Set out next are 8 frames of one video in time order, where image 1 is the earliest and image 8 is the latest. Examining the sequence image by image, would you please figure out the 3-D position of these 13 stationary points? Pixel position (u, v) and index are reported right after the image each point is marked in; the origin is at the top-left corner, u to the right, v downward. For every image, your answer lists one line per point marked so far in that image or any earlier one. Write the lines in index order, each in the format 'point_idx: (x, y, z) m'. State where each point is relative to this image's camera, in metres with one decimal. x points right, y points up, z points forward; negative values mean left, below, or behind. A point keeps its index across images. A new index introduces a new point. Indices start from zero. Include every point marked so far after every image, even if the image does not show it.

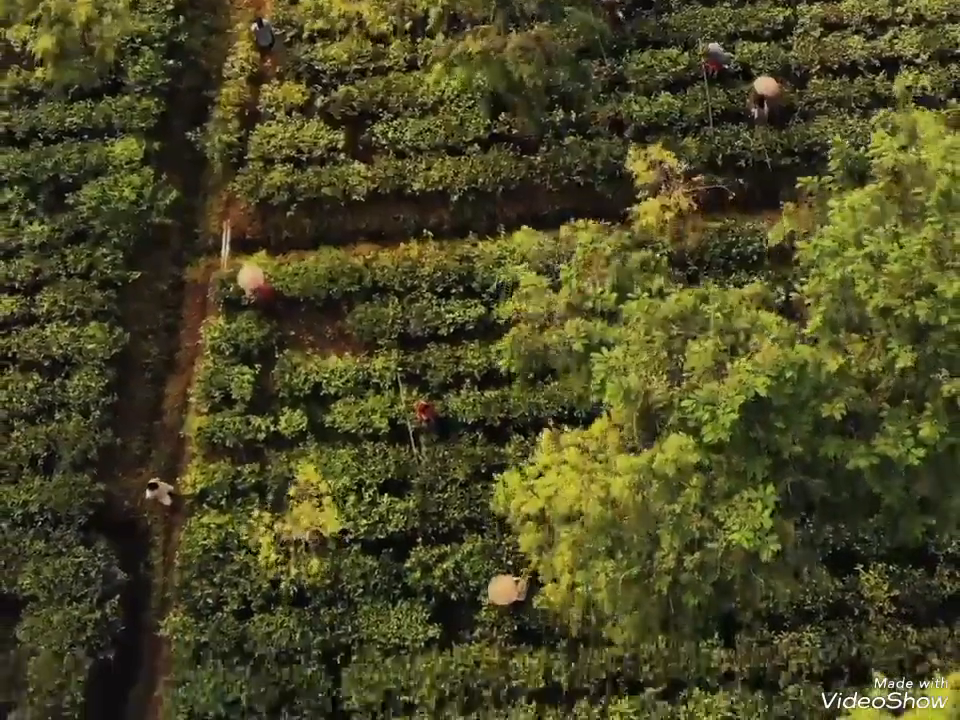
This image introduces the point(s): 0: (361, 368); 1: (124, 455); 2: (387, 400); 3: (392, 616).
0: (-1.6, -0.1, +13.9) m
1: (-4.7, -1.2, +14.0) m
2: (-1.2, -0.6, +13.7) m
3: (-1.1, -3.2, +12.9) m
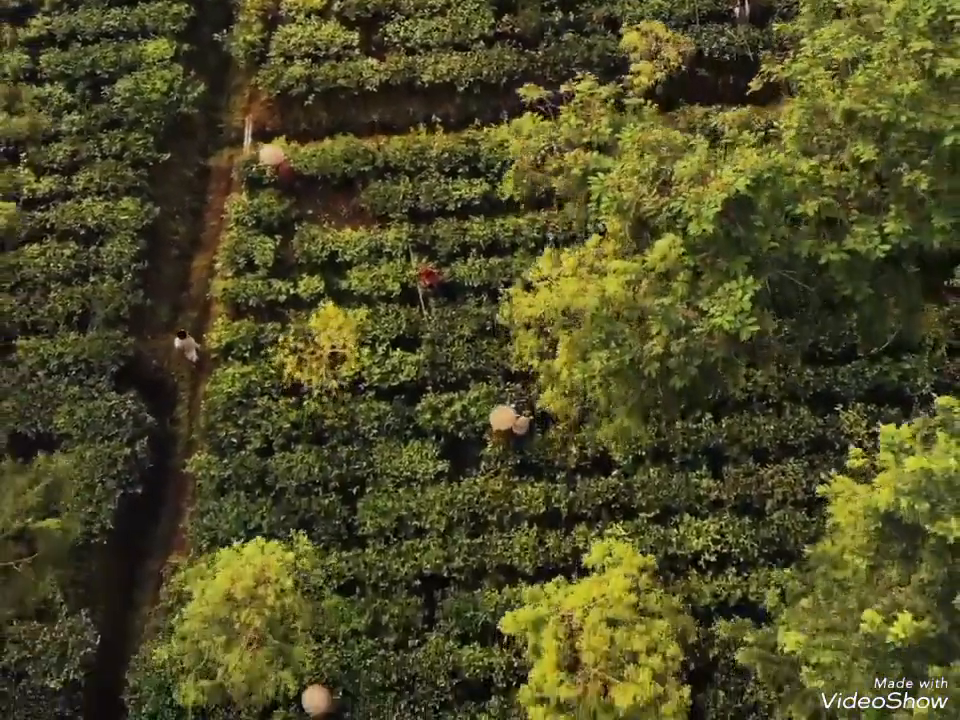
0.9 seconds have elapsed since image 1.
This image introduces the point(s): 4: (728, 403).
0: (-1.5, +1.7, +14.9) m
1: (-4.6, +0.6, +15.0) m
2: (-1.1, +1.3, +14.8) m
3: (-1.0, -1.2, +13.9) m
4: (+3.3, -0.6, +13.9) m
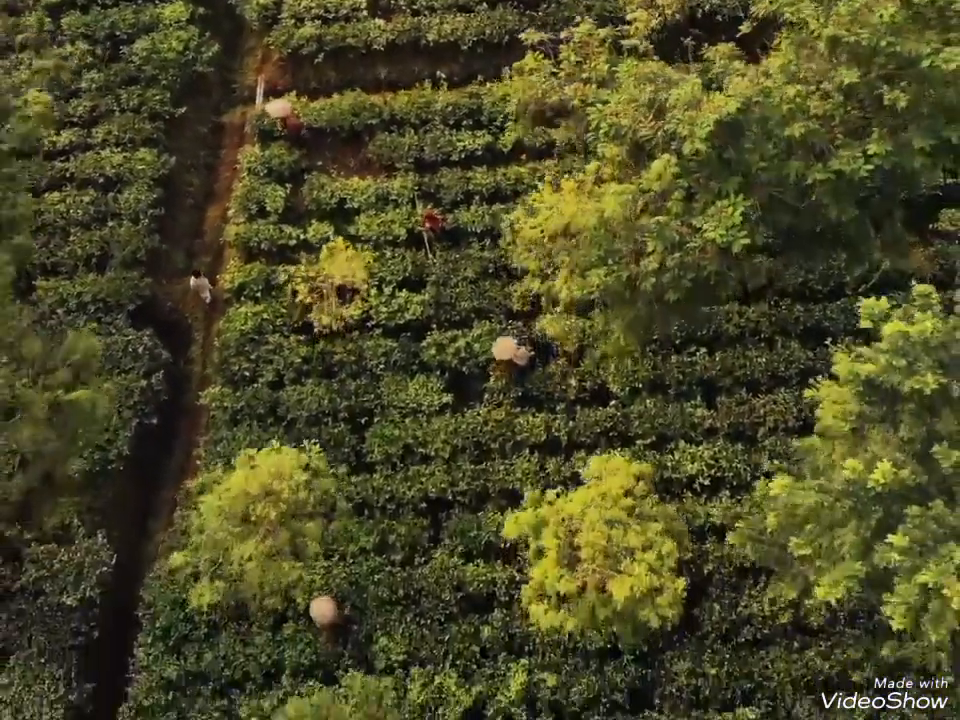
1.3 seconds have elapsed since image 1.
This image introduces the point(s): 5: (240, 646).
0: (-1.5, +2.6, +15.6) m
1: (-4.6, +1.5, +15.6) m
2: (-1.1, +2.1, +15.4) m
3: (-0.9, -0.4, +14.4) m
4: (+3.3, +0.3, +14.5) m
5: (-2.9, -3.5, +12.8) m
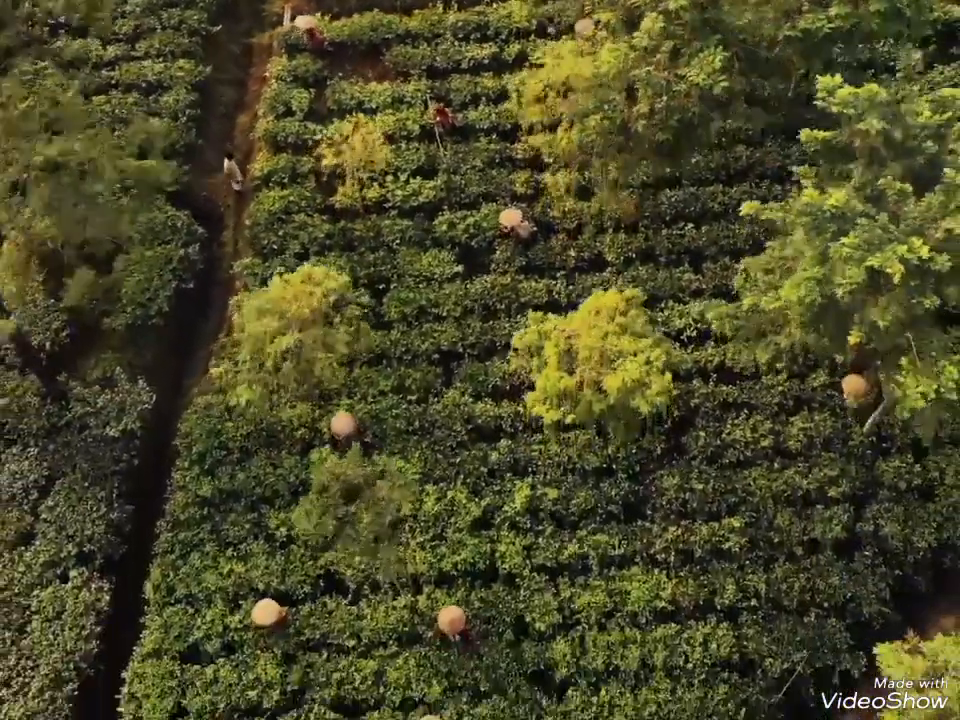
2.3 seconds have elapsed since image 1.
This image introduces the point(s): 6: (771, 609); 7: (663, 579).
0: (-1.4, +4.4, +17.2) m
1: (-4.5, +3.3, +17.1) m
2: (-1.0, +4.0, +16.9) m
3: (-0.8, +1.5, +15.8) m
4: (+3.4, +2.2, +15.9) m
5: (-2.8, -1.4, +14.0) m
6: (+3.6, -3.1, +13.0) m
7: (+2.3, -2.7, +13.2) m
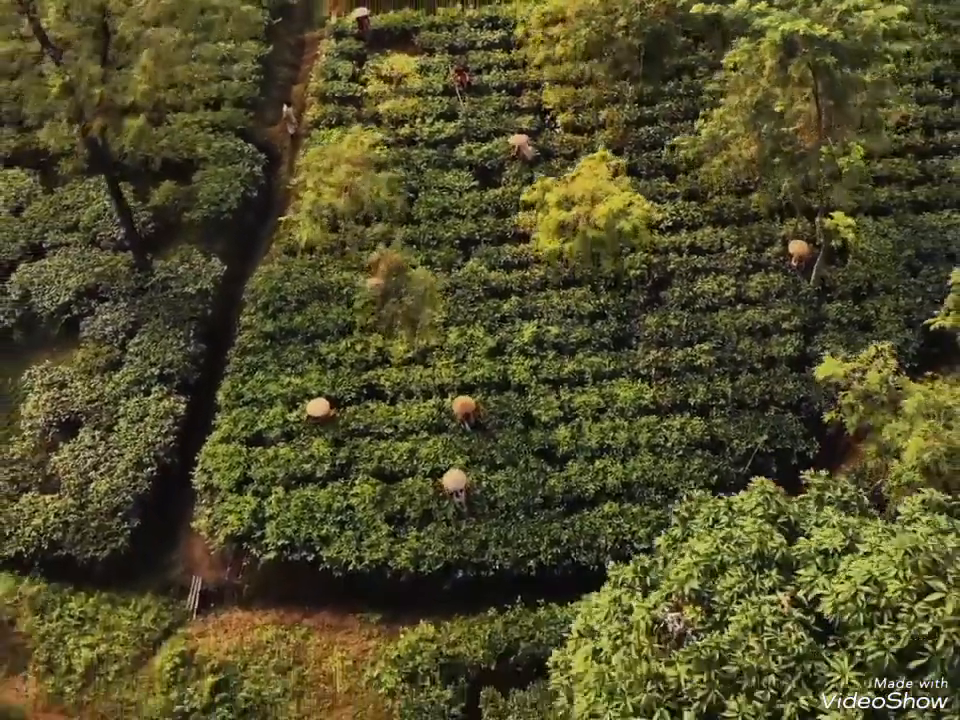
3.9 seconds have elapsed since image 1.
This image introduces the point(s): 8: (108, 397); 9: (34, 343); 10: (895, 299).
0: (-1.1, +6.0, +21.0) m
1: (-4.2, +4.9, +20.8) m
2: (-0.7, +5.6, +20.7) m
3: (-0.6, +3.4, +19.2) m
4: (+3.7, +4.0, +19.4) m
5: (-2.6, +0.8, +17.0) m
6: (+3.8, -0.7, +15.7) m
7: (+2.5, -0.4, +15.9) m
8: (-5.7, -0.6, +16.2) m
9: (-7.3, +0.3, +17.4) m
10: (+6.5, +1.0, +16.7) m
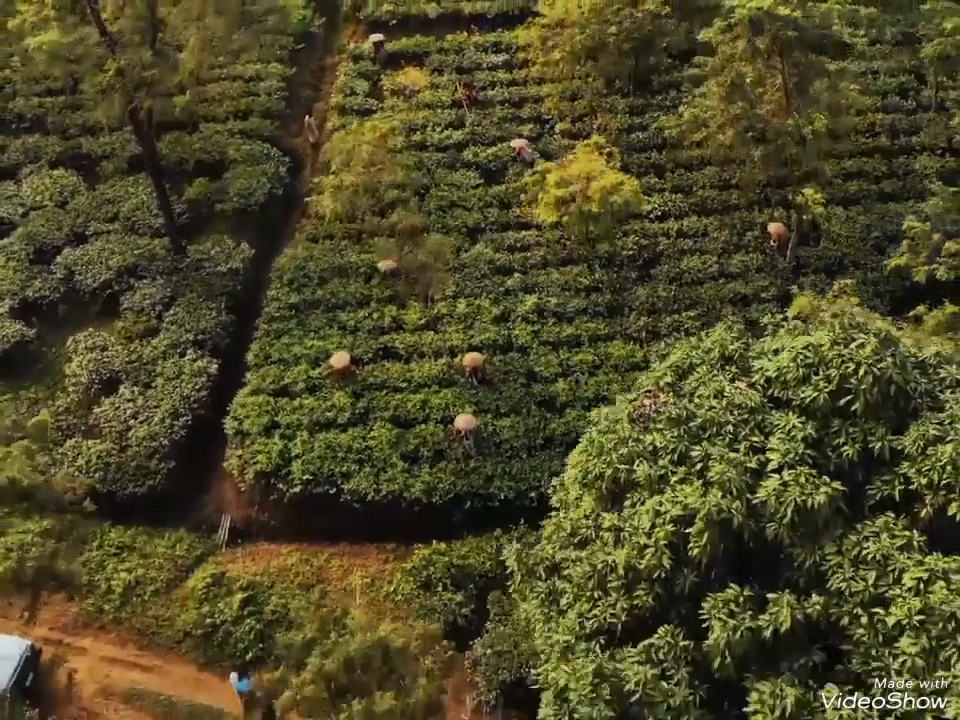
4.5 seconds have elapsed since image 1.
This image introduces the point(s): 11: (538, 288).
0: (-1.0, +6.1, +23.1) m
1: (-4.1, +5.1, +22.7) m
2: (-0.6, +5.8, +22.7) m
3: (-0.5, +3.7, +21.0) m
4: (+3.8, +4.3, +21.3) m
5: (-2.5, +1.3, +18.6) m
6: (+3.9, -0.1, +17.2) m
7: (+2.6, +0.2, +17.5) m
8: (-5.6, 0.0, +17.7) m
9: (-7.2, +0.8, +19.0) m
10: (+6.7, +1.5, +18.3) m
11: (+1.0, +1.3, +18.6) m
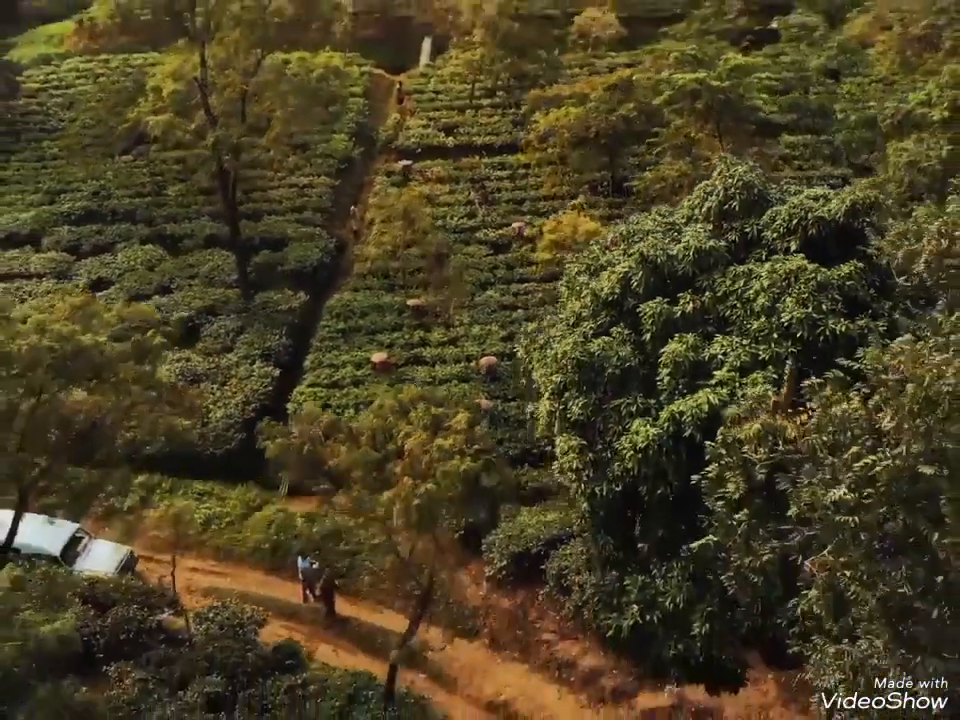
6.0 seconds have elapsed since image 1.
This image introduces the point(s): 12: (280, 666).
0: (-0.8, +4.7, +28.5) m
1: (-3.9, +3.7, +27.9) m
2: (-0.4, +4.4, +28.1) m
3: (-0.2, +2.8, +26.0) m
4: (+4.0, +3.3, +26.4) m
5: (-2.2, +0.9, +23.1) m
6: (+4.1, -0.1, +21.4) m
7: (+2.8, +0.1, +21.7) m
8: (-5.3, -0.1, +22.0) m
9: (-7.0, +0.3, +23.3) m
10: (+6.9, +1.2, +22.8) m
11: (+1.3, +0.9, +23.0) m
12: (-2.7, -4.1, +14.2) m
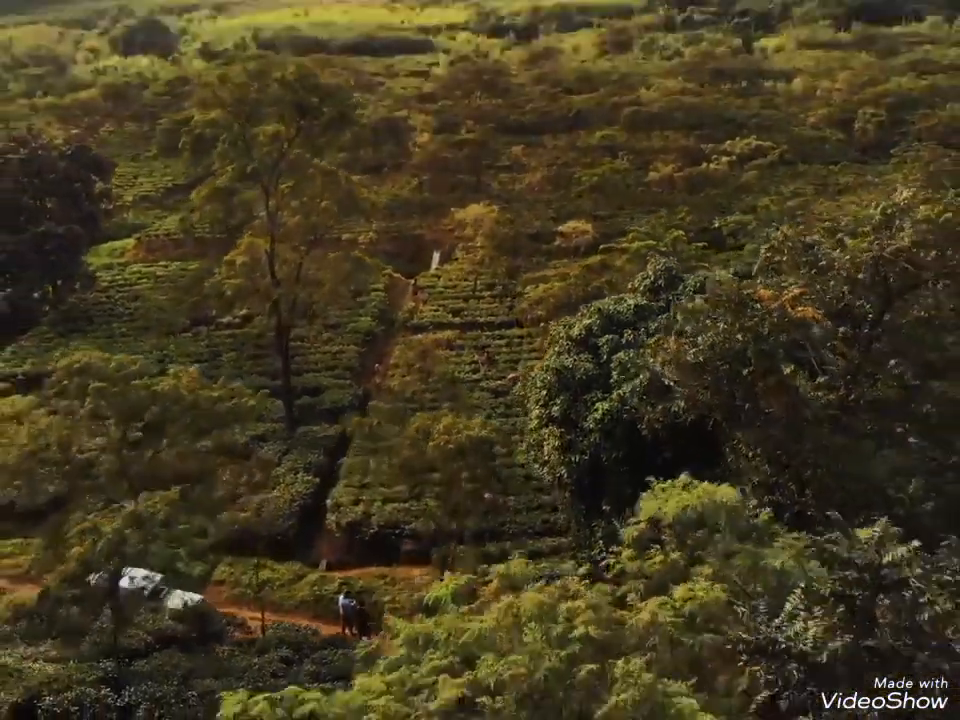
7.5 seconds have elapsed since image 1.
0: (-0.7, +0.3, +34.2) m
1: (-3.8, -0.5, +33.5) m
2: (-0.3, +0.1, +33.8) m
3: (-0.2, -1.0, +31.3) m
4: (+4.1, -0.6, +31.9) m
5: (-2.1, -2.2, +28.1) m
6: (+4.2, -2.8, +26.3) m
7: (+2.9, -2.6, +26.6) m
8: (-5.2, -2.9, +26.7) m
9: (-6.9, -2.8, +28.2) m
10: (+7.0, -1.8, +28.0) m
11: (+1.4, -2.2, +28.0) m
12: (-2.5, -4.9, +18.3) m
